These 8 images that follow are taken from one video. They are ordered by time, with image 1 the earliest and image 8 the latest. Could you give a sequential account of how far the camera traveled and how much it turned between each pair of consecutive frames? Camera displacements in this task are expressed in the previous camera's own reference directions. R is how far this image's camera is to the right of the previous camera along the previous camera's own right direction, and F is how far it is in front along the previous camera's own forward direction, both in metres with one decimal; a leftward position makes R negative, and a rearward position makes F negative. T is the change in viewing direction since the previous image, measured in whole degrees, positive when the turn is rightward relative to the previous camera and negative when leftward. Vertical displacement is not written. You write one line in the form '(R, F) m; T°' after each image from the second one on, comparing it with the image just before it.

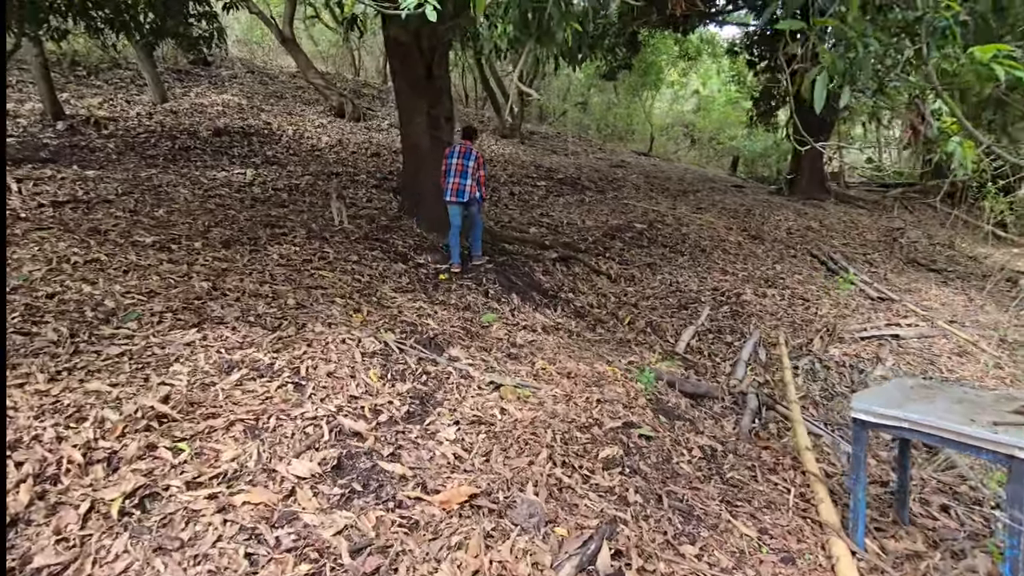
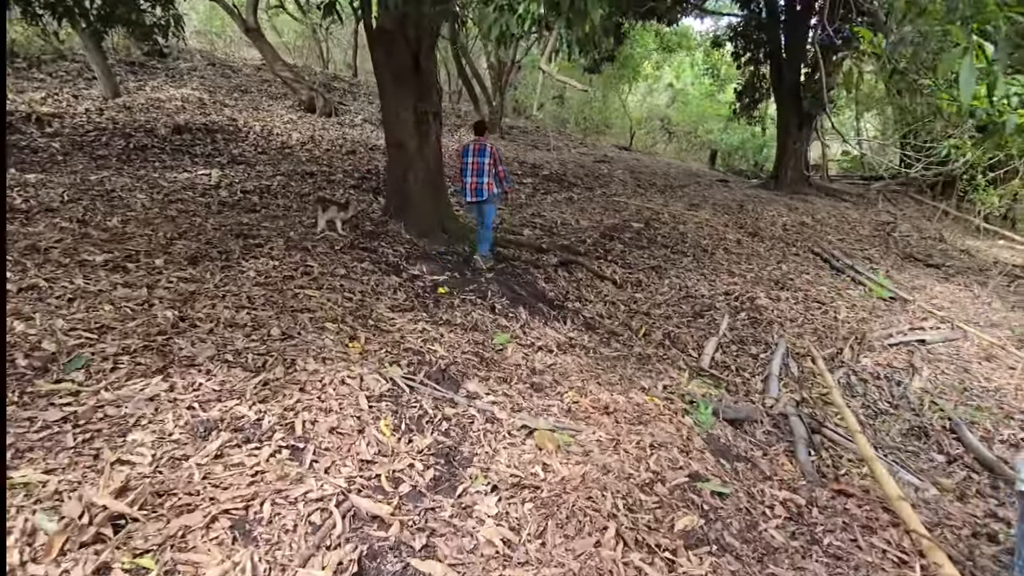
(-0.3, +0.5) m; +3°
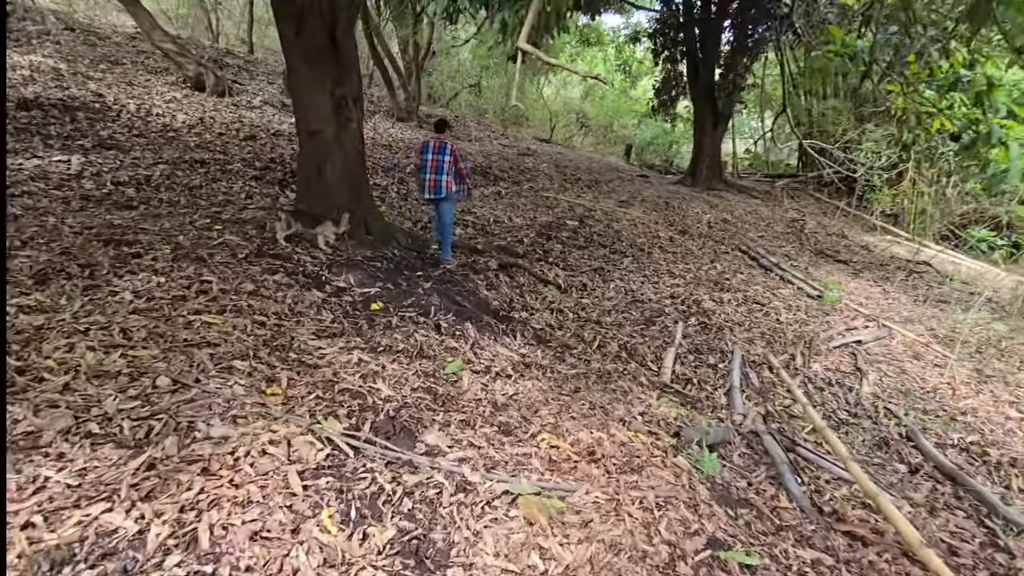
(-0.3, +0.6) m; +10°
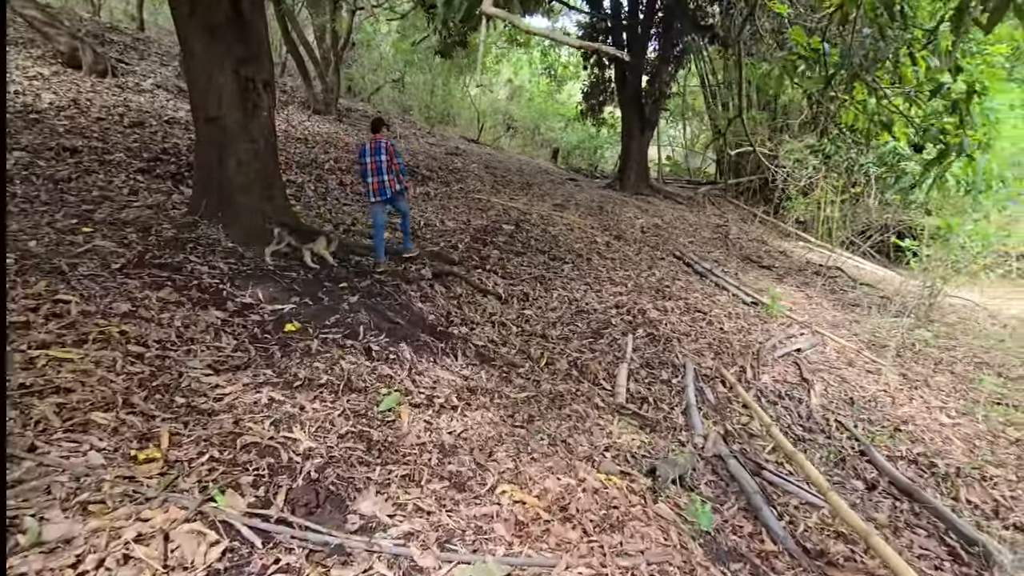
(-0.1, +0.5) m; +8°
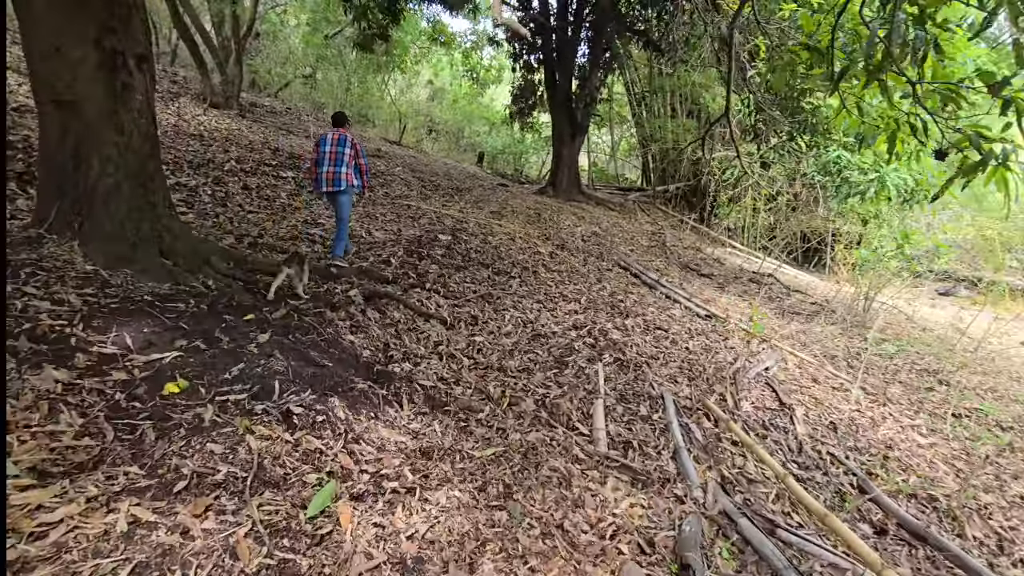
(-0.2, +0.7) m; +9°
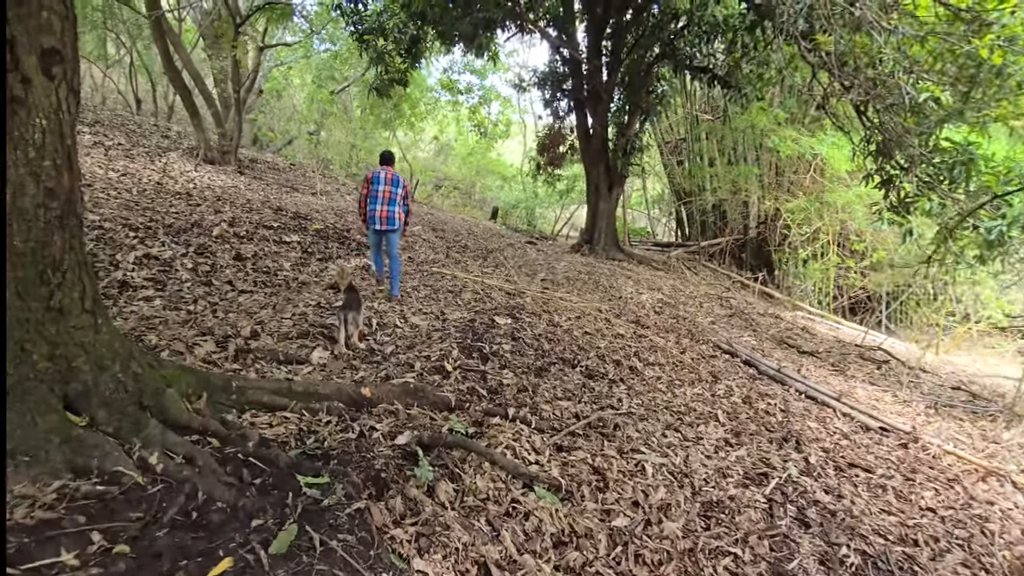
(-0.9, +1.8) m; 0°
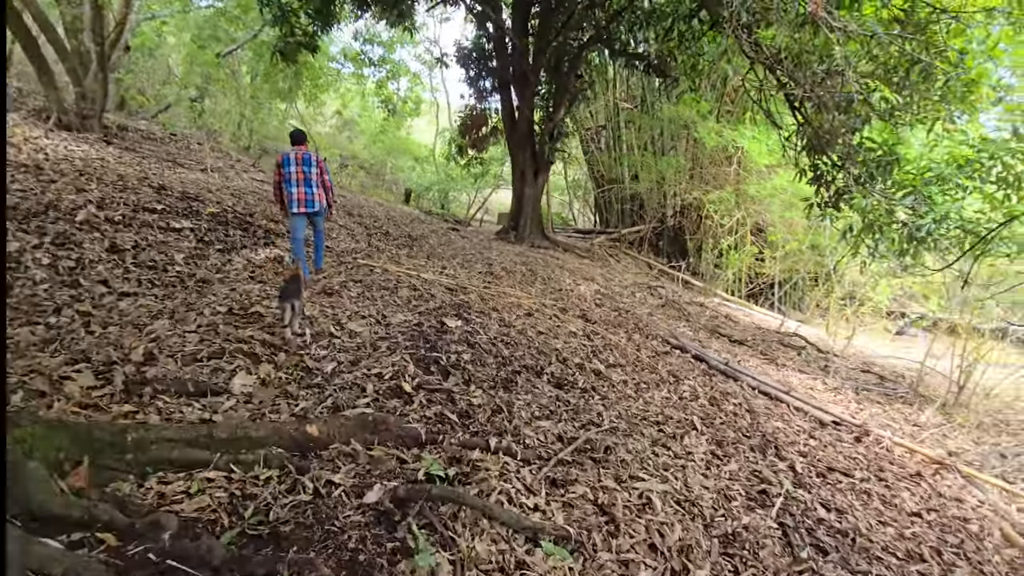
(-0.4, +0.6) m; +11°
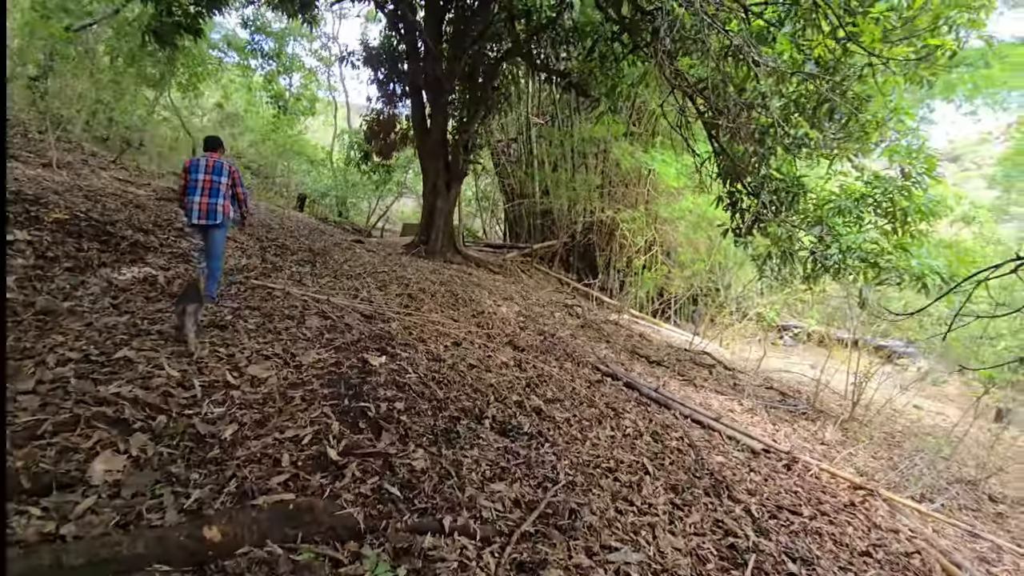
(-0.3, +0.5) m; +11°
